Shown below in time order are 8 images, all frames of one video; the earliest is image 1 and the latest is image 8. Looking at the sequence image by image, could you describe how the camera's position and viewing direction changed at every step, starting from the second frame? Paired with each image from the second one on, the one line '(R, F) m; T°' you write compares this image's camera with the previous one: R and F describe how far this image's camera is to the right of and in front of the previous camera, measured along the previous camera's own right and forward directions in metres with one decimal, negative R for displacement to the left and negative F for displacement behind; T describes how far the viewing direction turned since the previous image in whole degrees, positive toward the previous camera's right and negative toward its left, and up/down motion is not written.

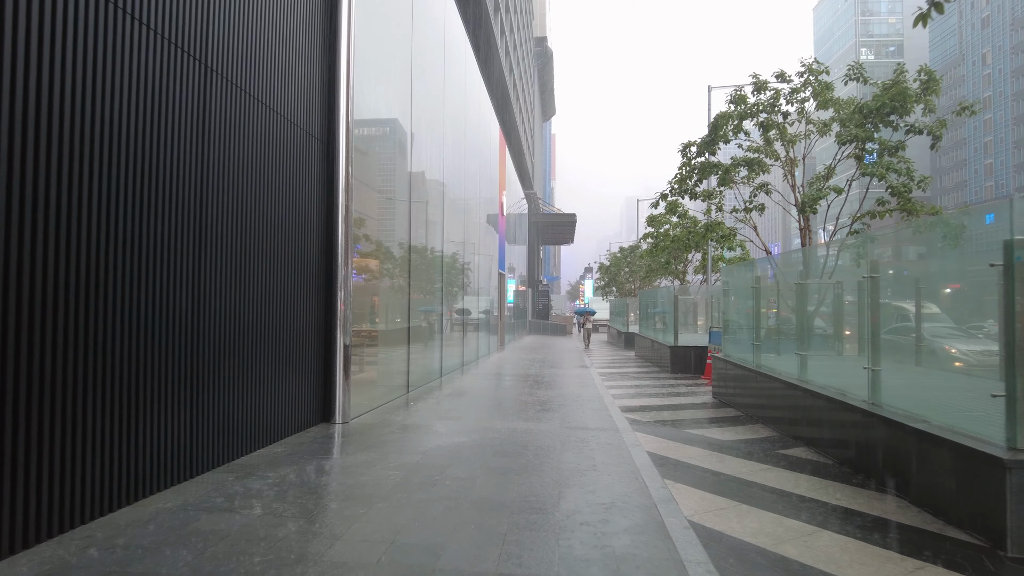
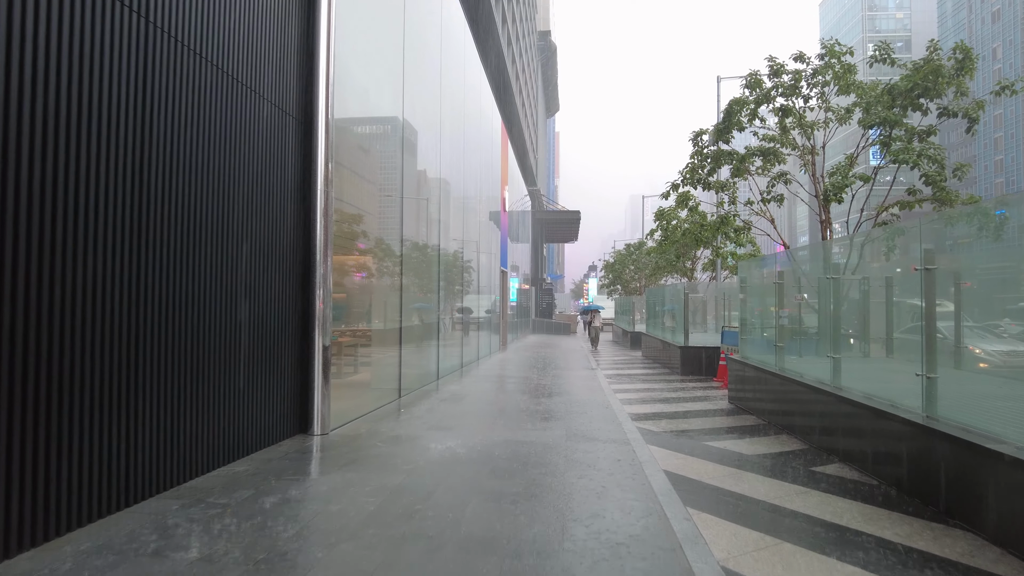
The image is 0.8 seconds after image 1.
(+0.1, +0.8) m; 0°
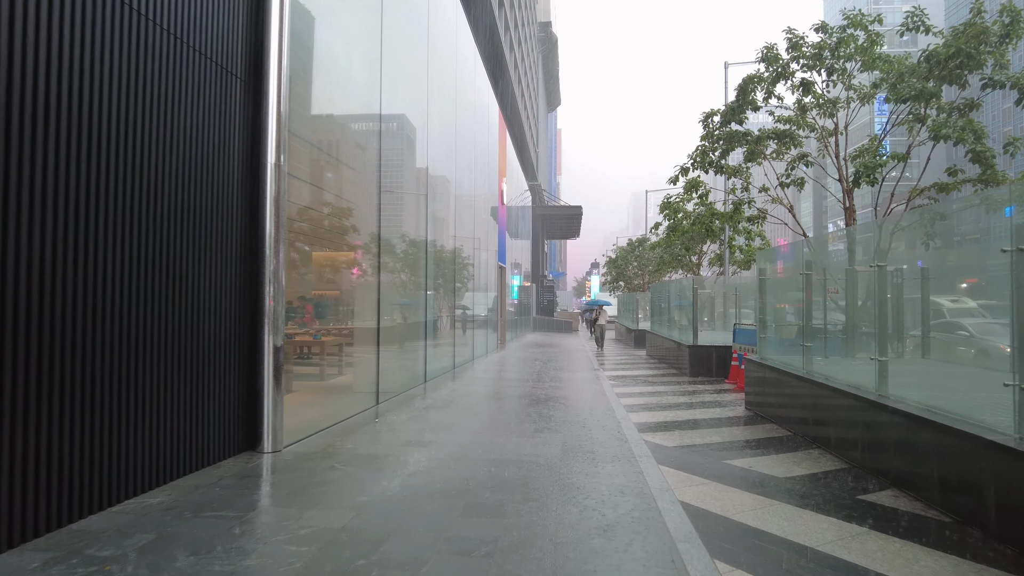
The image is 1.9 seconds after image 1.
(+0.2, +1.0) m; 0°
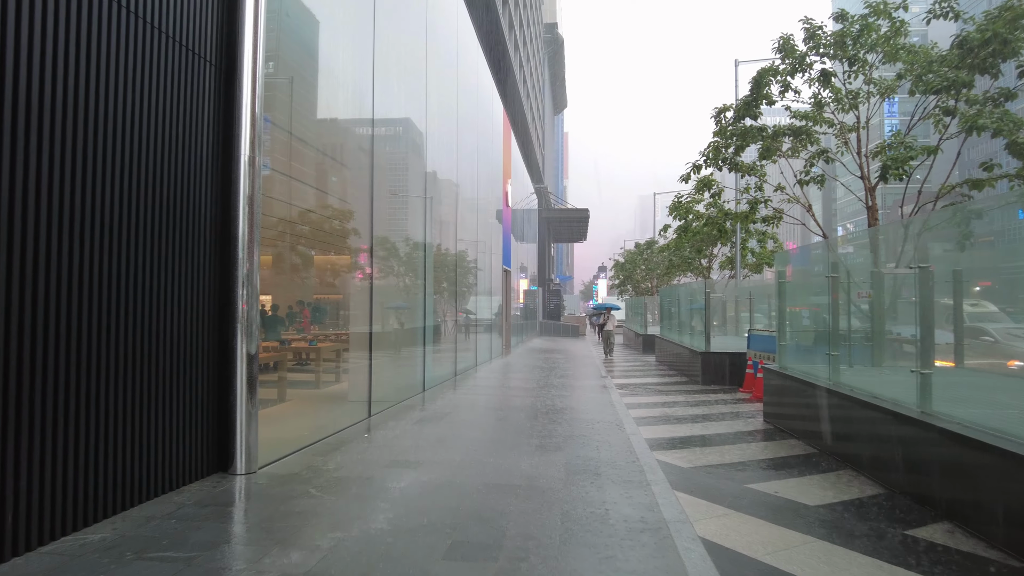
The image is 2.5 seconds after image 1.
(+0.1, +0.6) m; -1°
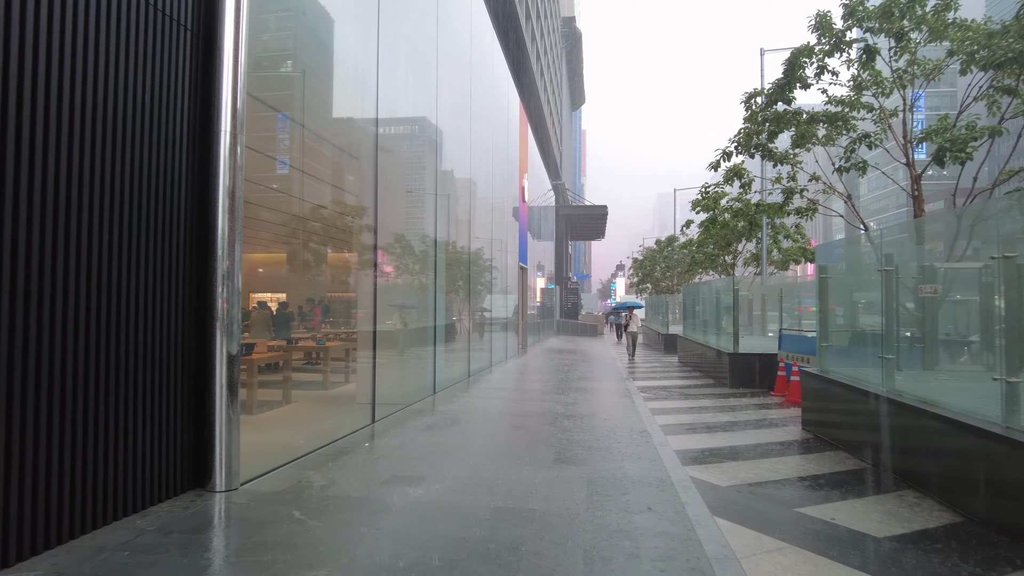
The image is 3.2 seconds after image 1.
(0.0, +0.6) m; -2°
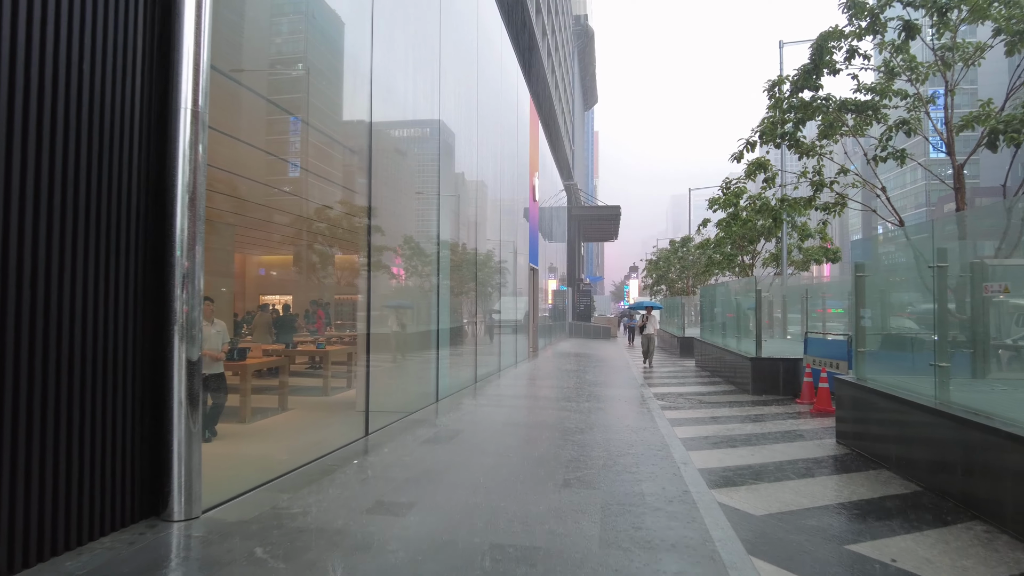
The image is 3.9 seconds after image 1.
(+0.1, +0.6) m; -1°
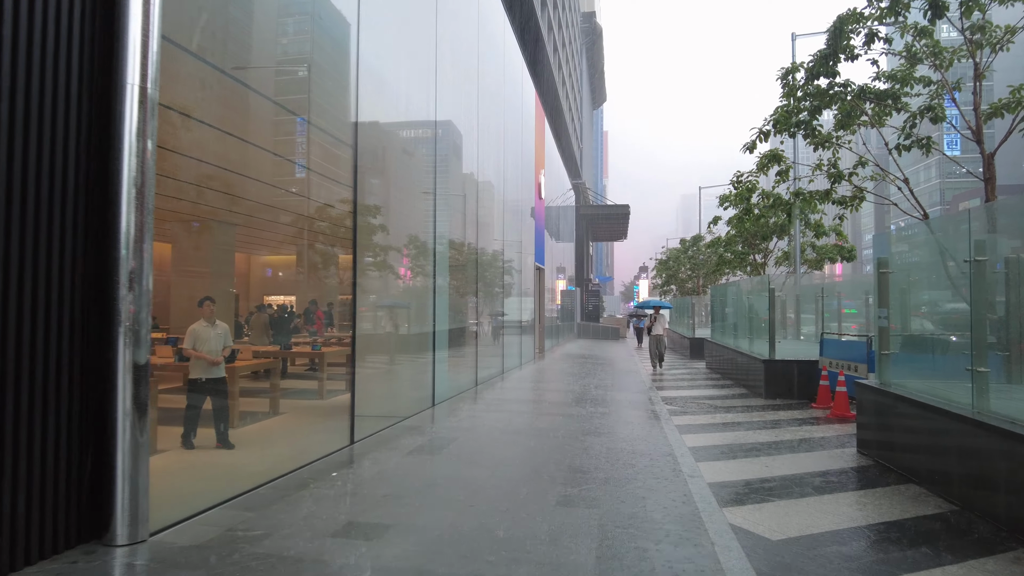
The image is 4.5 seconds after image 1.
(+0.1, +0.5) m; -1°
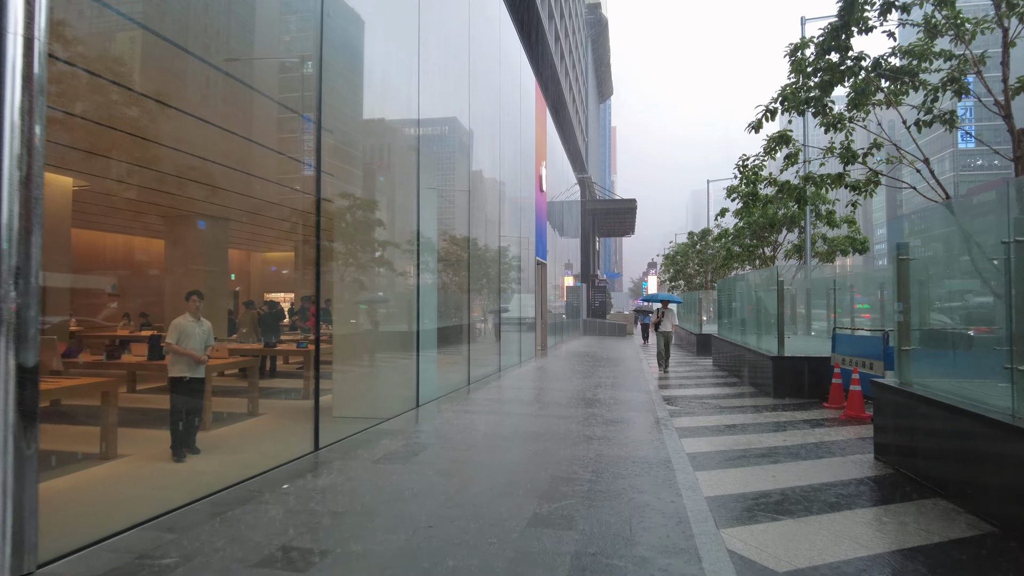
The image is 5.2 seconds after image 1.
(+0.3, +0.6) m; -1°
